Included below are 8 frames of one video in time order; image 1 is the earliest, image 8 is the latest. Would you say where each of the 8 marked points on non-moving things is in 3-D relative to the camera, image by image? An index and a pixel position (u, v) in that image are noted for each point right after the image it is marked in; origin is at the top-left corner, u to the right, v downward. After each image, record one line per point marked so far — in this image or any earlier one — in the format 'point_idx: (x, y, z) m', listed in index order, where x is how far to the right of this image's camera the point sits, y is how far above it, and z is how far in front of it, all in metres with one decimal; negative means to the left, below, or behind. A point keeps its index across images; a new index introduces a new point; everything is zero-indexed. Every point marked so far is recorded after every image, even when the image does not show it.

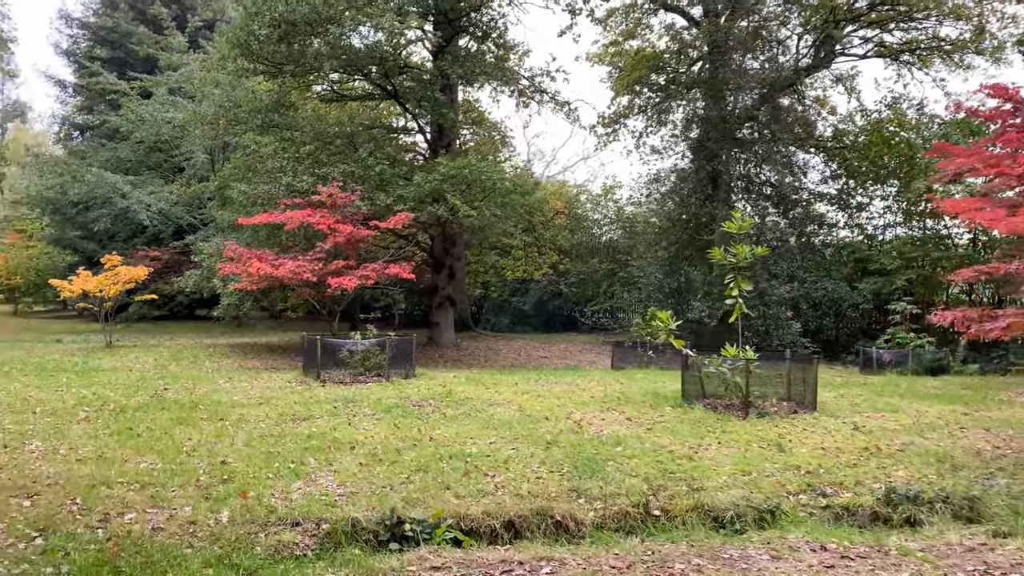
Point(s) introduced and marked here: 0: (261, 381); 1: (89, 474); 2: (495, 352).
0: (-3.0, -1.1, +10.1) m
1: (-2.7, -1.2, +5.3) m
2: (-0.4, -1.3, +16.6) m
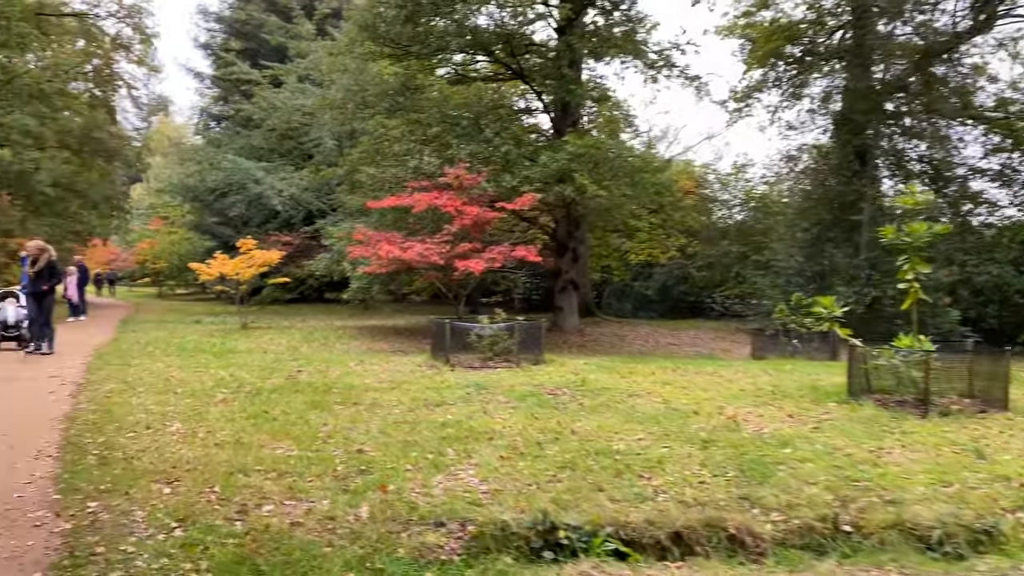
0: (-1.4, -0.9, +10.0) m
1: (-1.8, -1.1, +5.1) m
2: (+2.1, -1.0, +16.0) m
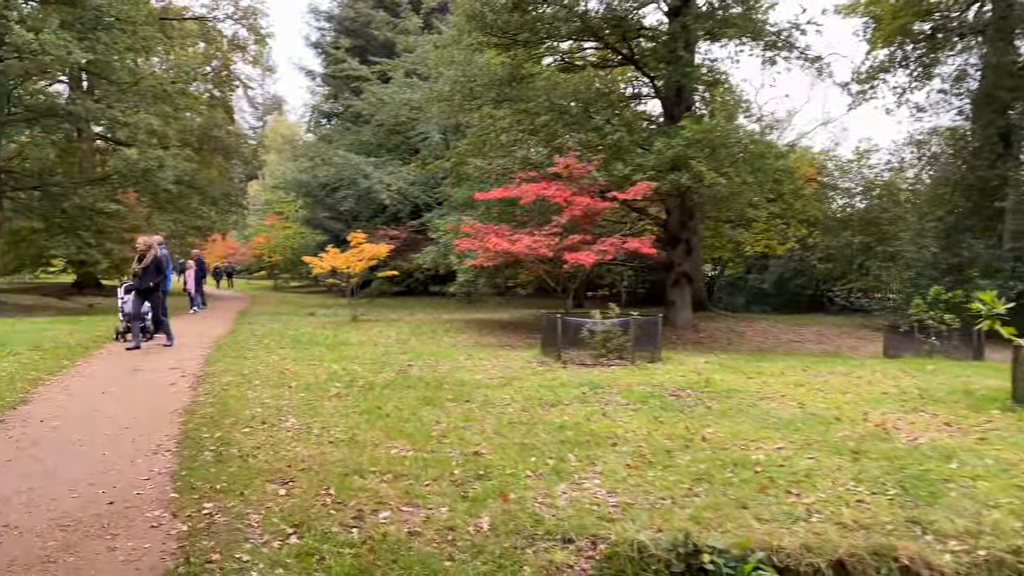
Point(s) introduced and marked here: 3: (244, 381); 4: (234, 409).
0: (-0.1, -0.8, +9.7) m
1: (-1.0, -1.0, +5.0) m
2: (+4.1, -0.8, +15.3) m
3: (-2.5, -0.9, +7.9) m
4: (-2.2, -1.0, +6.6) m
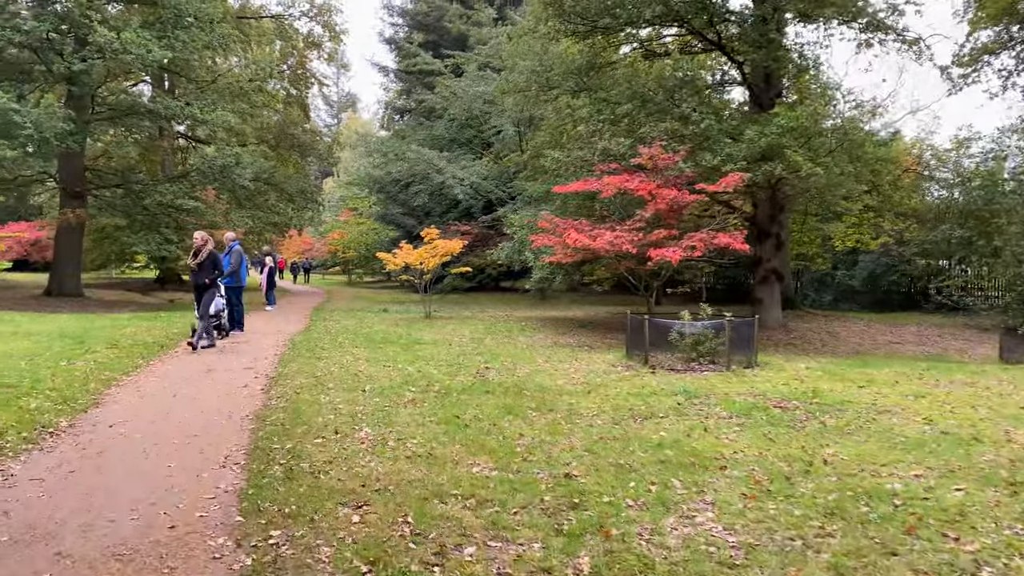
0: (+0.8, -0.8, +9.2) m
1: (-0.5, -1.0, +4.5) m
2: (+5.5, -0.8, +14.4) m
3: (-1.8, -0.9, +7.6) m
4: (-1.5, -1.0, +6.3) m
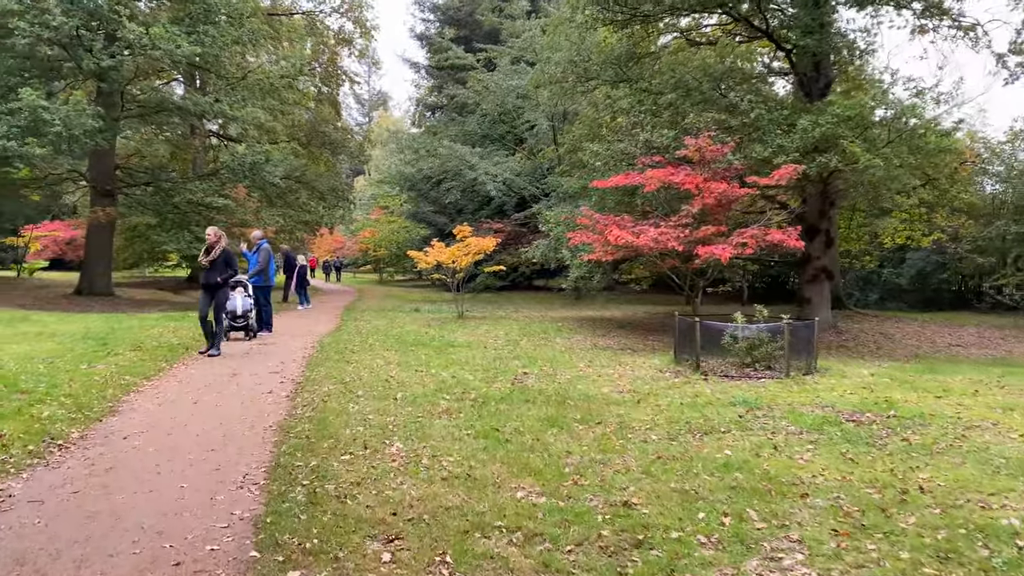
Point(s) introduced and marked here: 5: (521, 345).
0: (+1.2, -0.8, +8.6) m
1: (-0.3, -1.0, +4.0) m
2: (+6.1, -0.8, +13.6) m
3: (-1.4, -0.9, +7.1) m
4: (-1.2, -1.0, +5.8) m
5: (+0.1, -0.8, +11.1) m
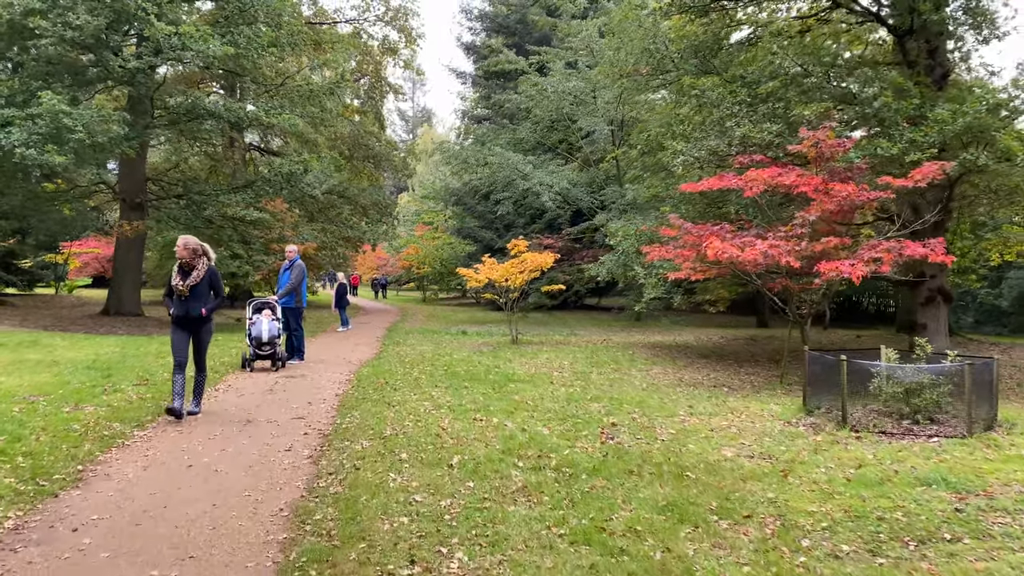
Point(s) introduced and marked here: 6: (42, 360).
0: (+1.9, -1.0, +6.8) m
1: (+0.2, -1.2, +2.2) m
2: (+7.0, -1.1, +11.6) m
3: (-0.8, -1.1, +5.4) m
4: (-0.7, -1.1, +4.1) m
5: (+0.9, -1.0, +9.3) m
6: (-5.9, -0.9, +10.5) m
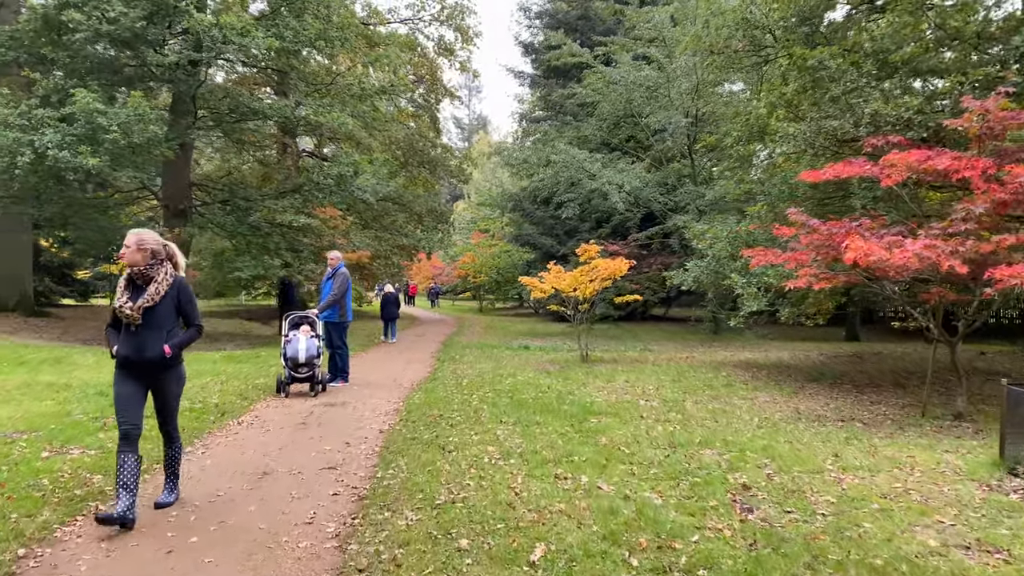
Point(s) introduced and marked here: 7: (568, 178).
0: (+2.4, -1.1, +5.1) m
1: (+0.4, -1.2, +0.6) m
2: (+7.9, -1.2, +9.5) m
3: (-0.3, -1.1, +3.9) m
4: (-0.3, -1.2, +2.5) m
5: (+1.7, -1.1, +7.7) m
6: (-5.1, -1.0, +9.3) m
7: (+1.3, +2.5, +19.1) m
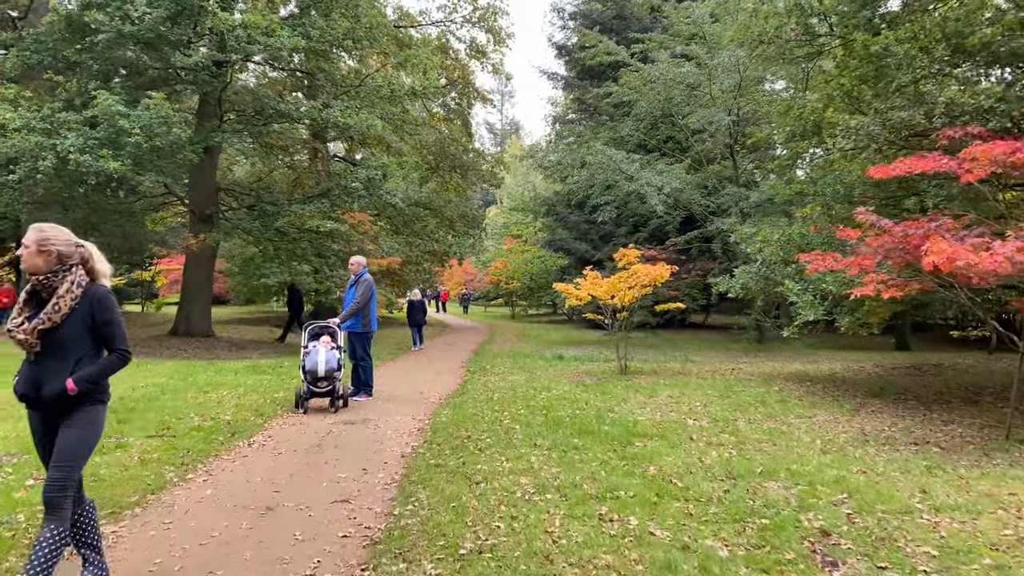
0: (+2.6, -1.2, +4.3) m
1: (+0.5, -1.2, 0.0) m
2: (+8.2, -1.3, +8.5) m
3: (-0.2, -1.2, +3.2) m
4: (-0.2, -1.2, +1.9) m
5: (+2.0, -1.2, +6.9) m
6: (-4.7, -1.1, +8.8) m
7: (+2.0, +2.3, +18.4) m
